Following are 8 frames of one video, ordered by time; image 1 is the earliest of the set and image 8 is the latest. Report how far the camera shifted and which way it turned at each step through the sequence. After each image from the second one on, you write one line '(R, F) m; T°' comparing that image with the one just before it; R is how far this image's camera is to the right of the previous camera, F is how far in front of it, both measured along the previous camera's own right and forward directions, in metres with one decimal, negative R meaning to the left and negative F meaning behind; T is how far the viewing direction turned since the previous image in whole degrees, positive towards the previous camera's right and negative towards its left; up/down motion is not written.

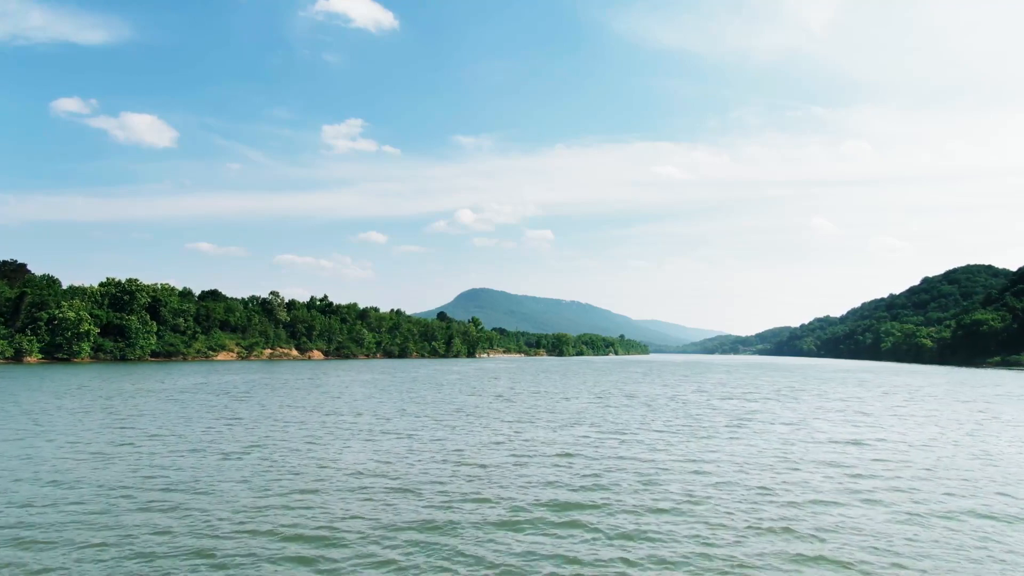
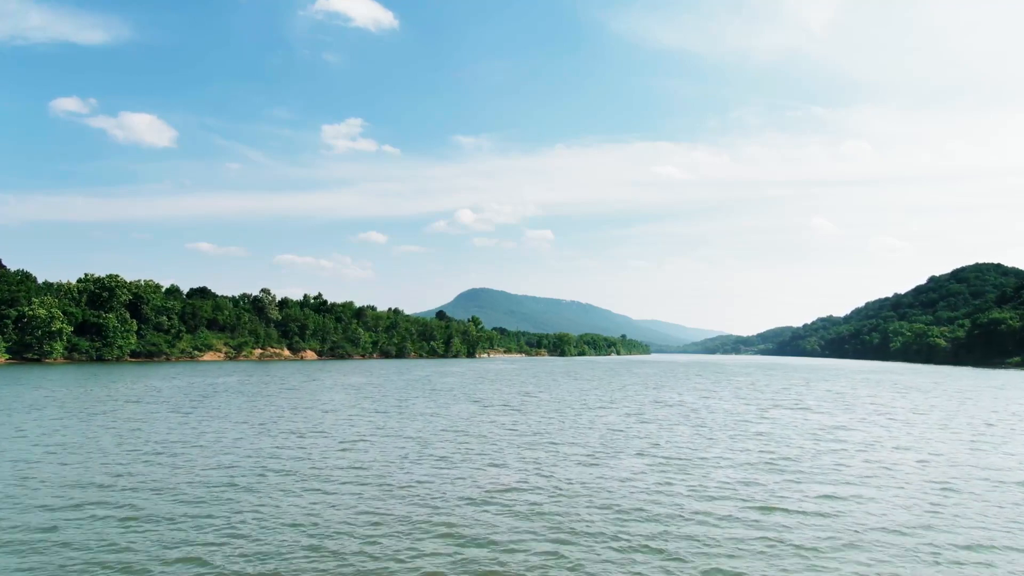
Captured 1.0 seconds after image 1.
(-0.5, +7.4) m; 0°
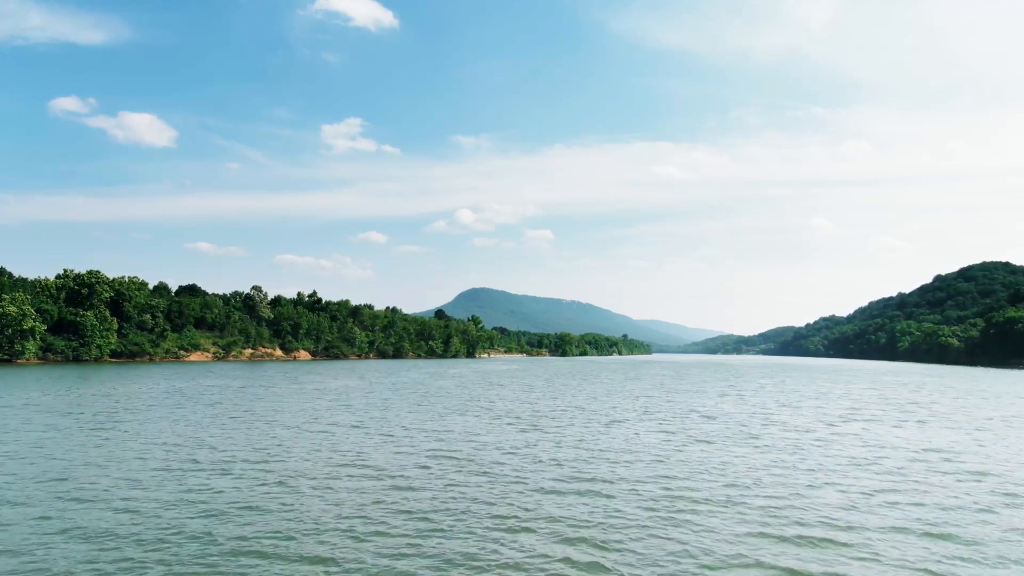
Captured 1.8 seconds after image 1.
(-0.4, +6.5) m; 0°
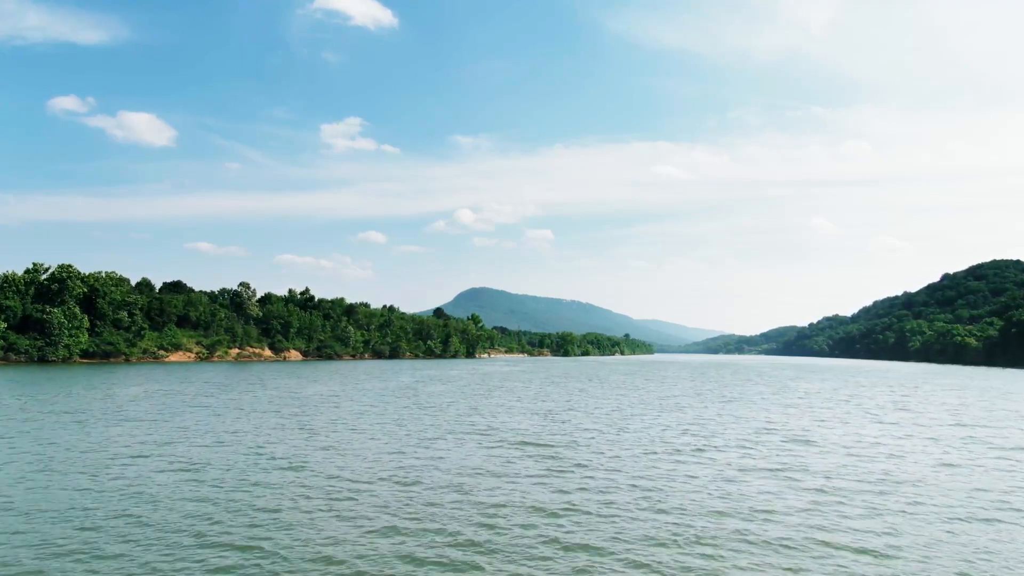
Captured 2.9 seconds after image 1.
(-0.5, +8.4) m; 0°
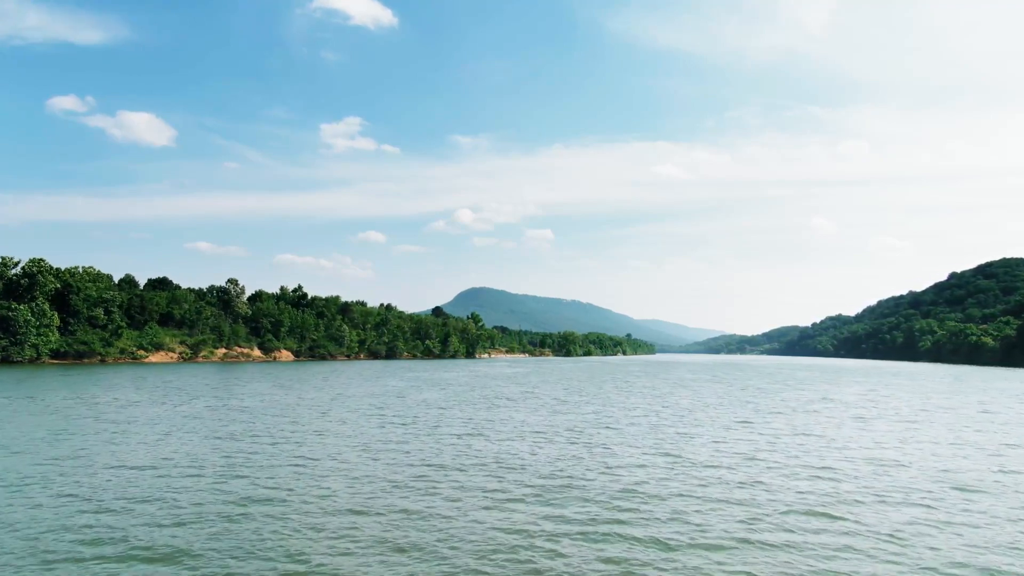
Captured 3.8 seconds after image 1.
(-0.5, +7.5) m; 0°
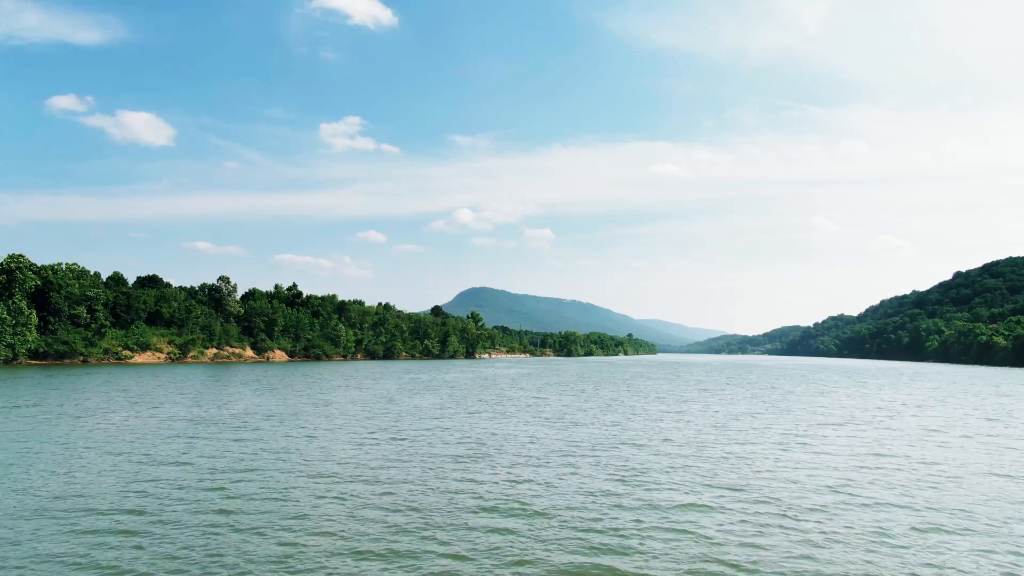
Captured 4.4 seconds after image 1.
(-0.4, +4.9) m; 0°
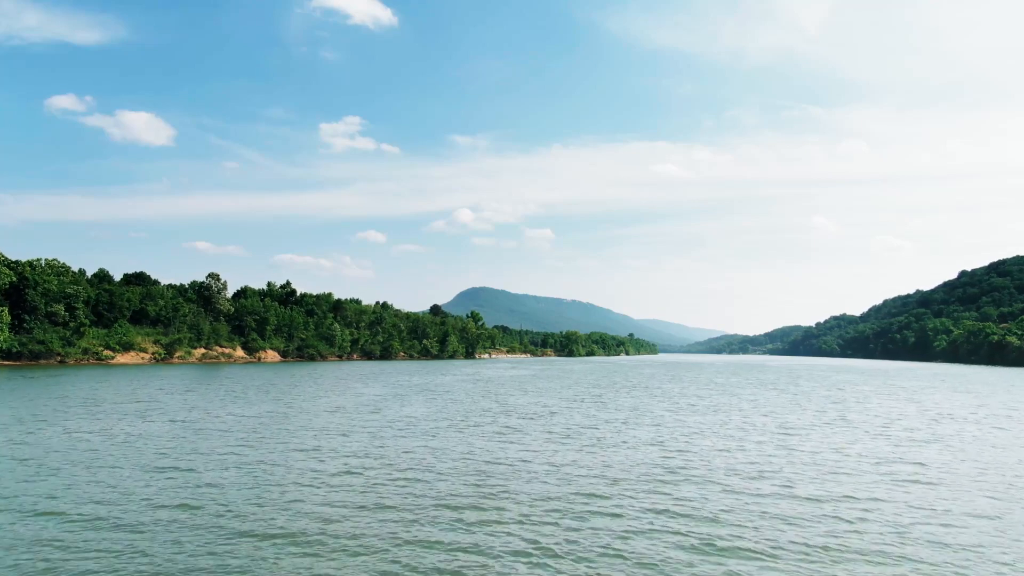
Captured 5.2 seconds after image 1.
(-0.4, +5.6) m; 0°
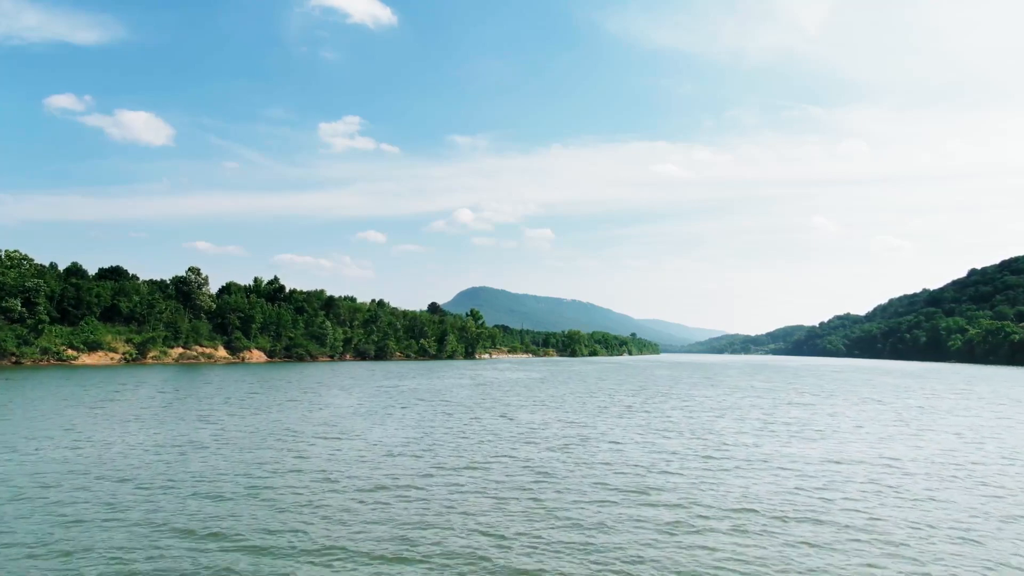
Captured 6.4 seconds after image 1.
(-0.6, +9.4) m; 0°
